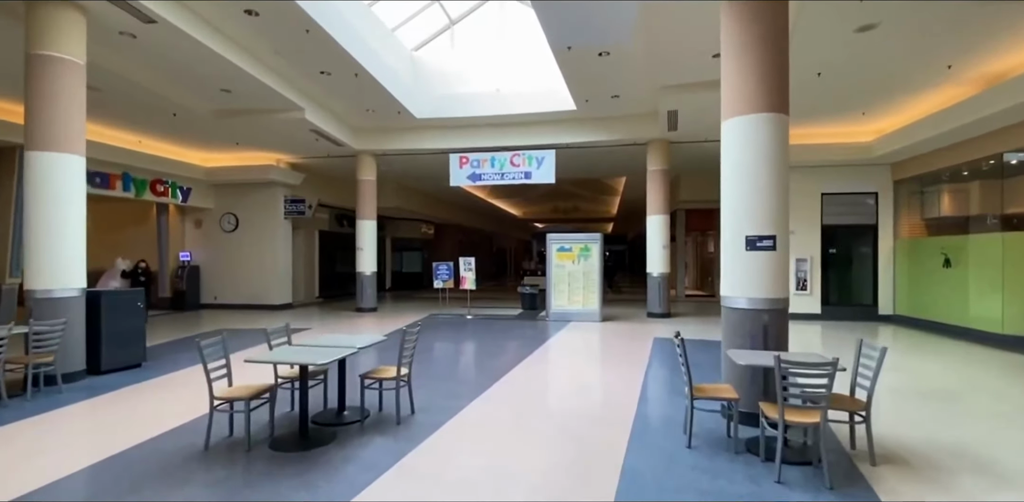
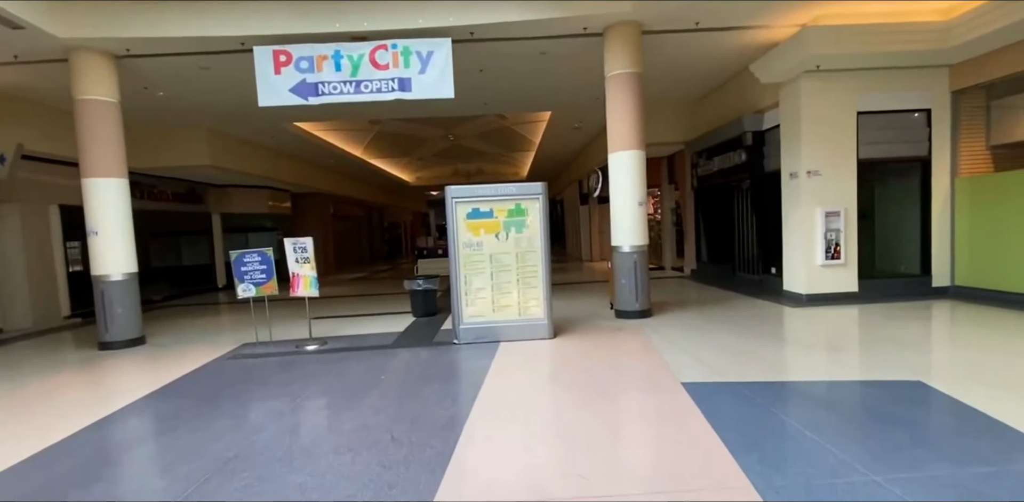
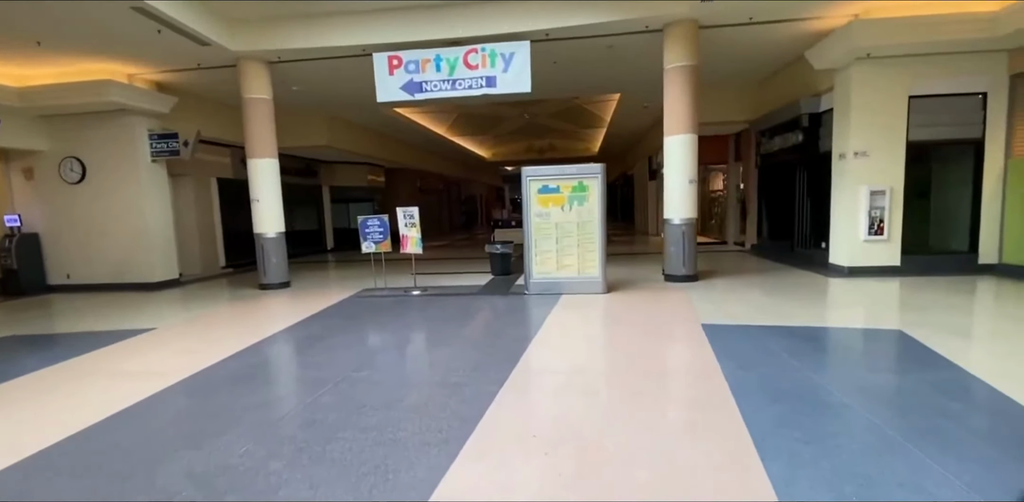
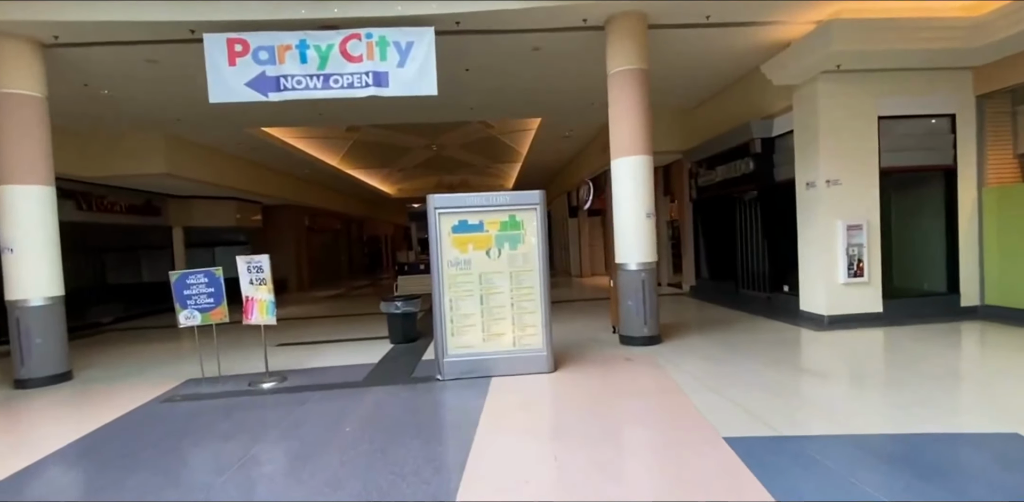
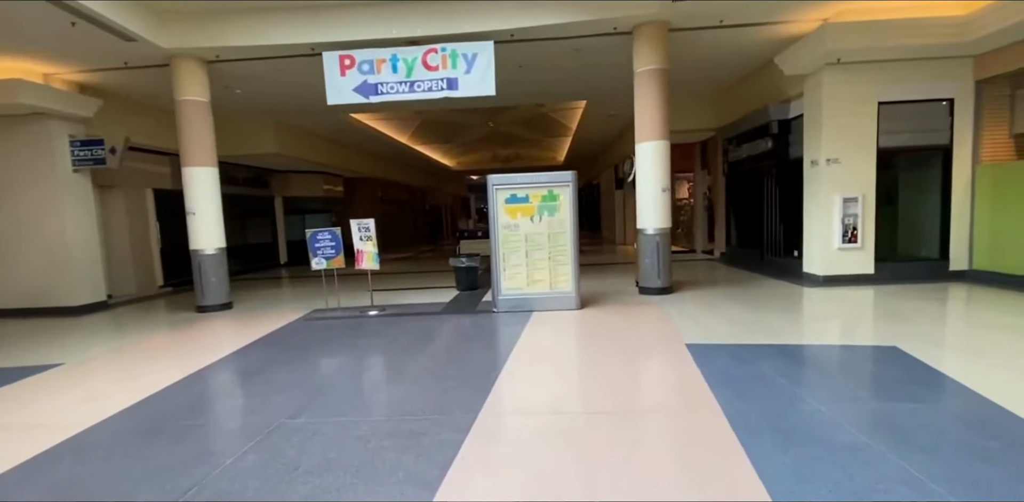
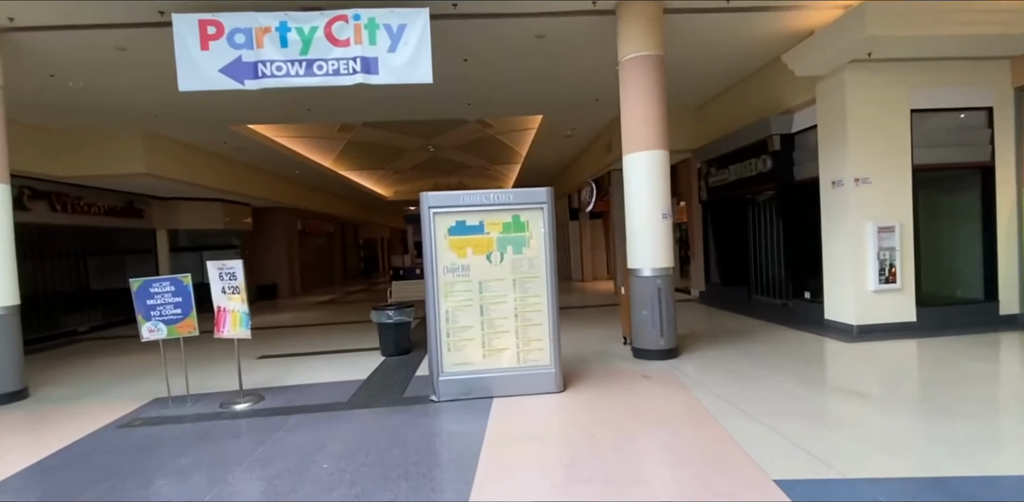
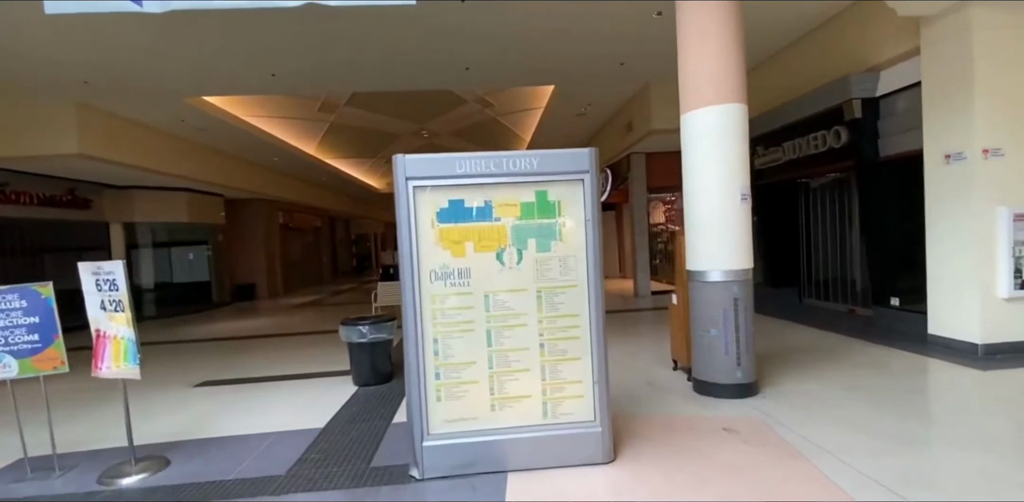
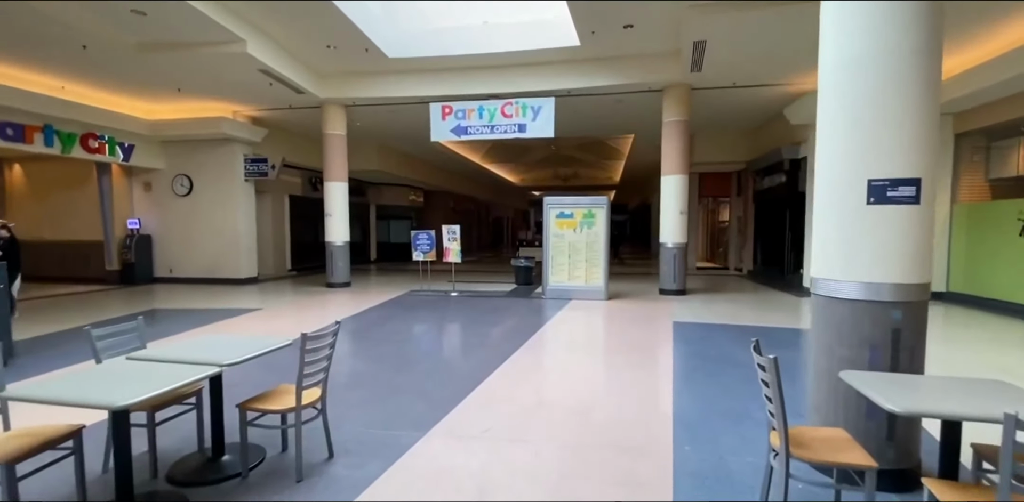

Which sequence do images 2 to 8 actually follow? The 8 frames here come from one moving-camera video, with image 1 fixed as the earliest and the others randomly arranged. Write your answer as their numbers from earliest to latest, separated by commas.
8, 3, 5, 2, 4, 6, 7
